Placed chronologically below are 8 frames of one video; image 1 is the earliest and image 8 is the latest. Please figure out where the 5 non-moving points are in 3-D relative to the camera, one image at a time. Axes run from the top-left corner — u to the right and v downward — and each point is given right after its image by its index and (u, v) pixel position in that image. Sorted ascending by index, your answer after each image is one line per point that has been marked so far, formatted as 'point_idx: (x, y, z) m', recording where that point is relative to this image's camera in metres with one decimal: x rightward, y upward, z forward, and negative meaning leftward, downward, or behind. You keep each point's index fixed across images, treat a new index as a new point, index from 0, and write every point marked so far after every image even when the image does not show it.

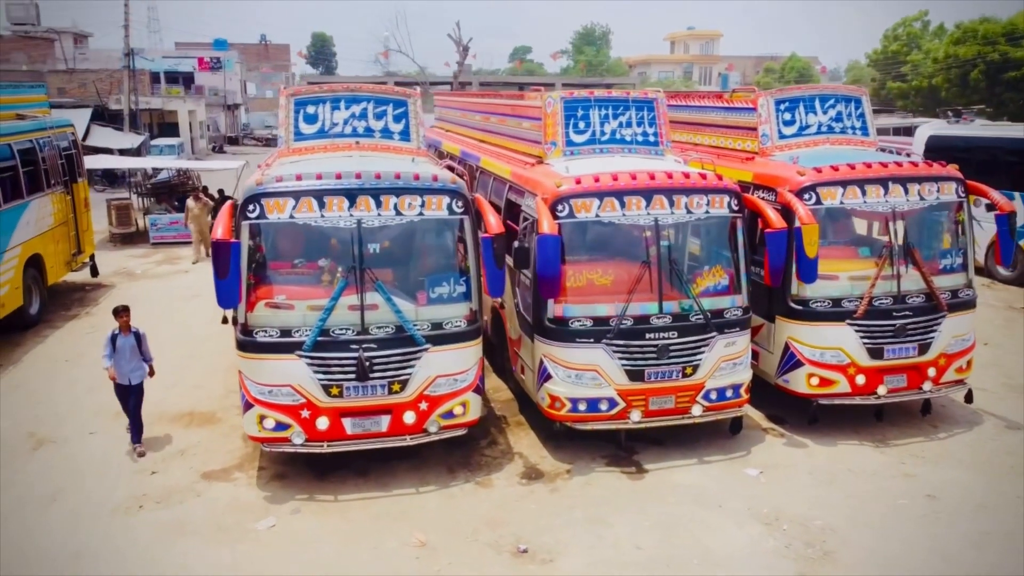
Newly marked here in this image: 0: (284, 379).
0: (-1.9, -0.8, +6.4) m
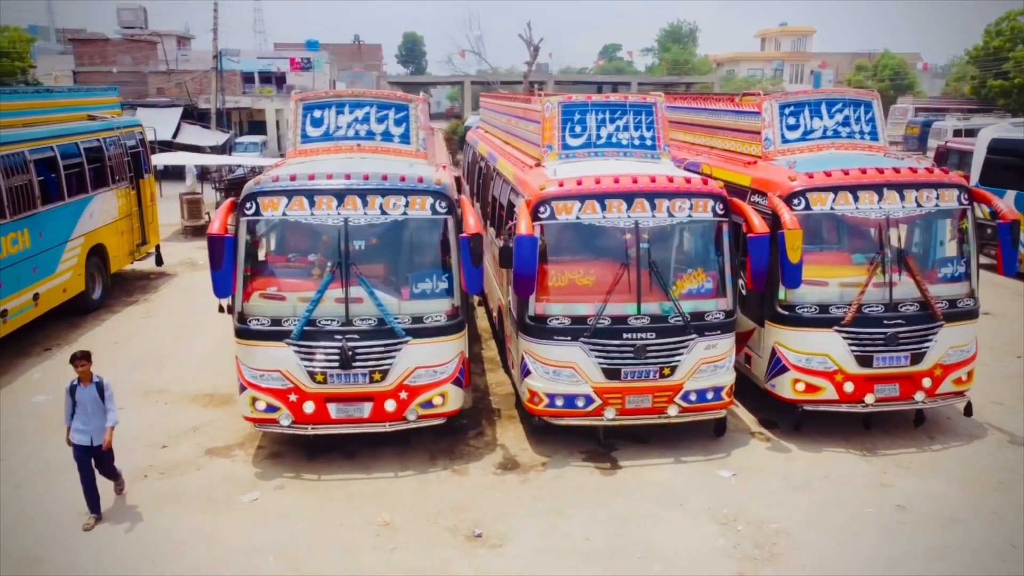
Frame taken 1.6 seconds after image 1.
0: (-2.2, -0.7, +6.9) m
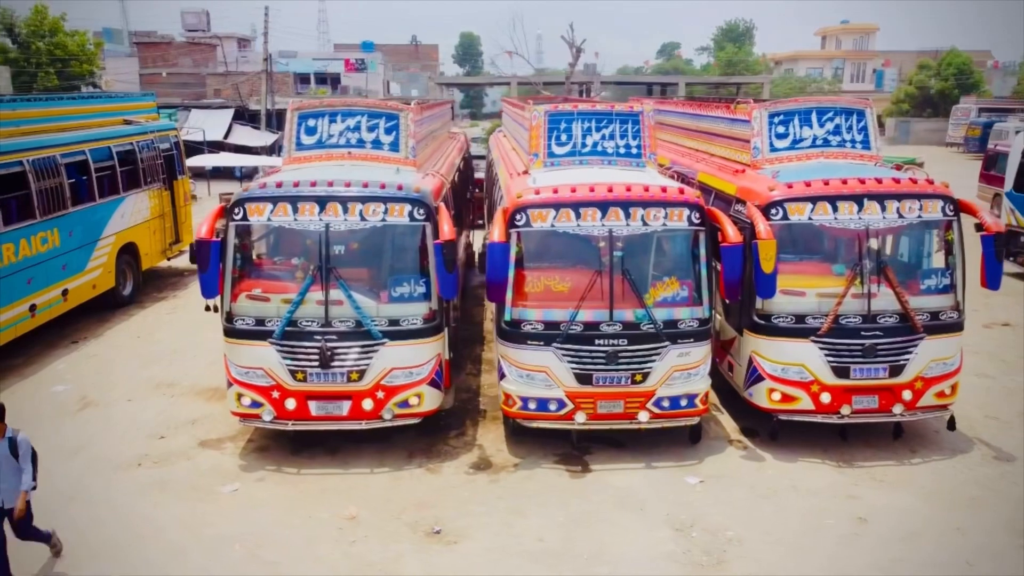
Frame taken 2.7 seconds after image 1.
0: (-2.4, -0.7, +7.2) m
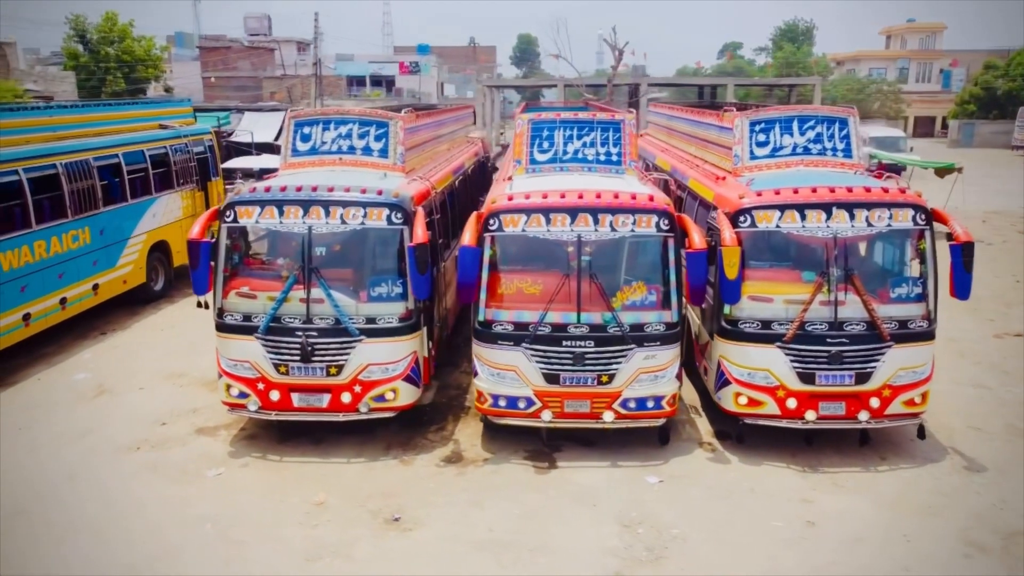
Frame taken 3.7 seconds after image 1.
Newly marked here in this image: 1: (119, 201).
0: (-2.7, -0.7, +7.7) m
1: (-6.7, +1.5, +13.0) m
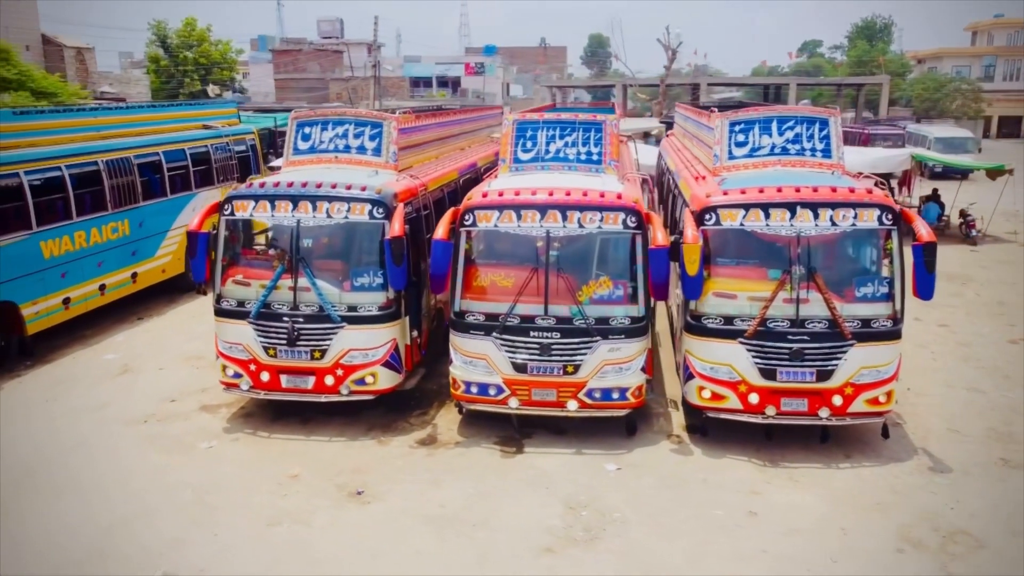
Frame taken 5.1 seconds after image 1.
0: (-3.0, -0.6, +8.3) m
1: (-6.5, +1.7, +13.9) m
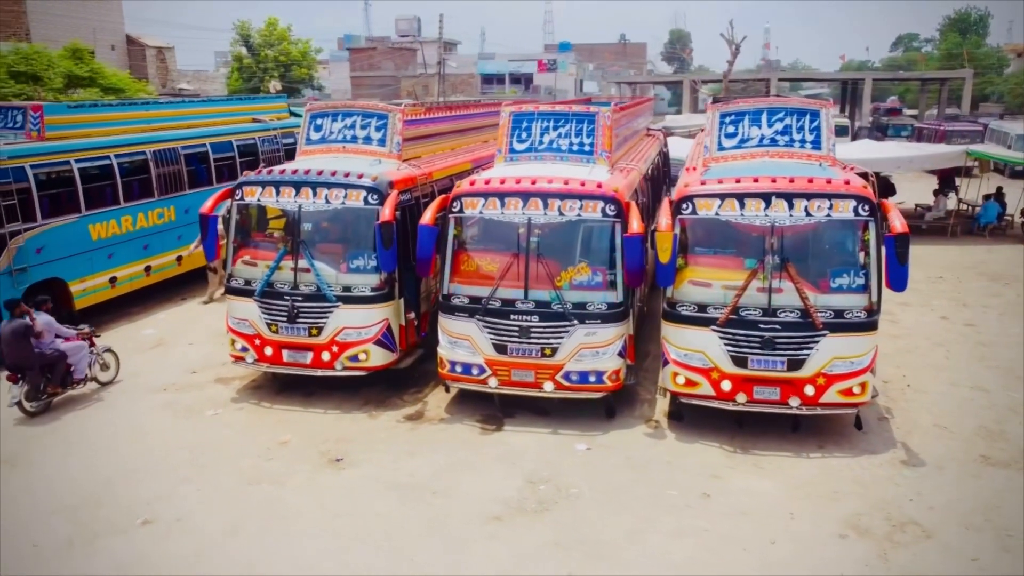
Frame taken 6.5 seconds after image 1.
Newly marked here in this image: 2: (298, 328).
0: (-3.1, -0.3, +8.9) m
1: (-6.0, +2.0, +14.8) m
2: (-2.5, -0.5, +8.7) m
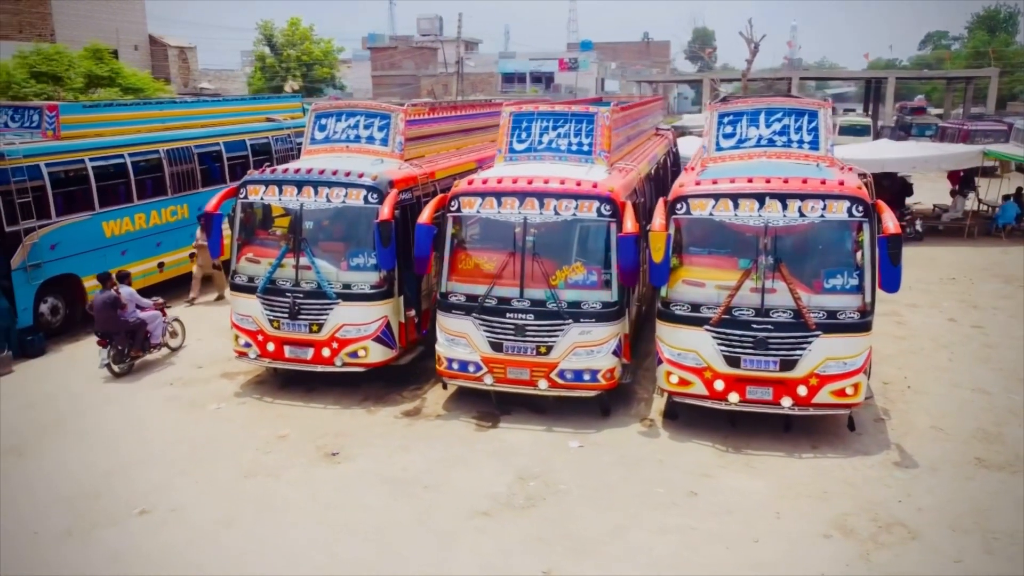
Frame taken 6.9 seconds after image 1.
0: (-3.2, -0.3, +9.1) m
1: (-5.9, +2.1, +15.1) m
2: (-2.5, -0.4, +8.9) m
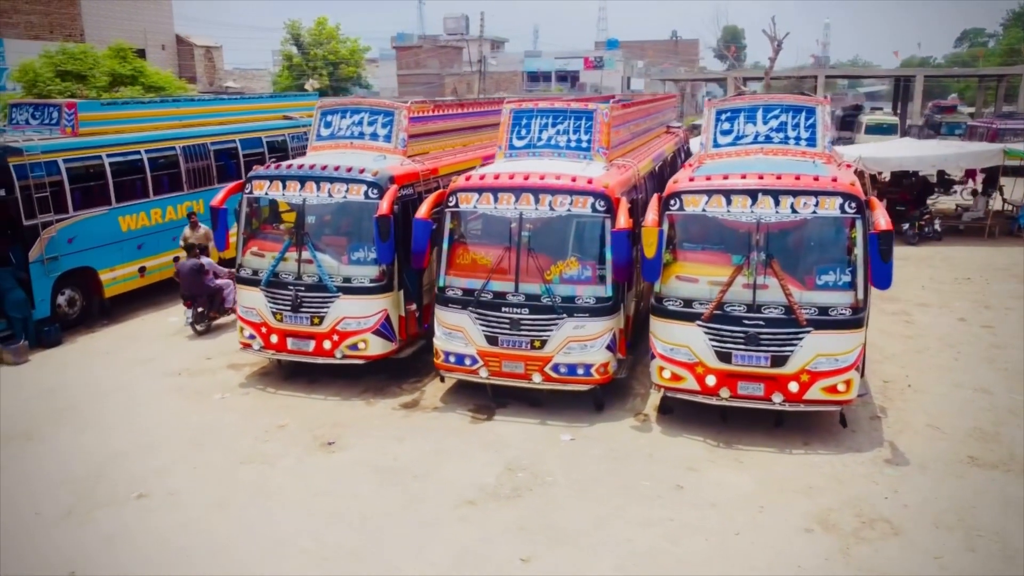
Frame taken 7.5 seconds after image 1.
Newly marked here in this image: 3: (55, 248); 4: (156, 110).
0: (-3.2, -0.2, +9.3) m
1: (-5.7, +2.2, +15.4) m
2: (-2.5, -0.3, +9.1) m
3: (-6.8, +0.6, +11.3) m
4: (-6.6, +3.3, +14.1) m
